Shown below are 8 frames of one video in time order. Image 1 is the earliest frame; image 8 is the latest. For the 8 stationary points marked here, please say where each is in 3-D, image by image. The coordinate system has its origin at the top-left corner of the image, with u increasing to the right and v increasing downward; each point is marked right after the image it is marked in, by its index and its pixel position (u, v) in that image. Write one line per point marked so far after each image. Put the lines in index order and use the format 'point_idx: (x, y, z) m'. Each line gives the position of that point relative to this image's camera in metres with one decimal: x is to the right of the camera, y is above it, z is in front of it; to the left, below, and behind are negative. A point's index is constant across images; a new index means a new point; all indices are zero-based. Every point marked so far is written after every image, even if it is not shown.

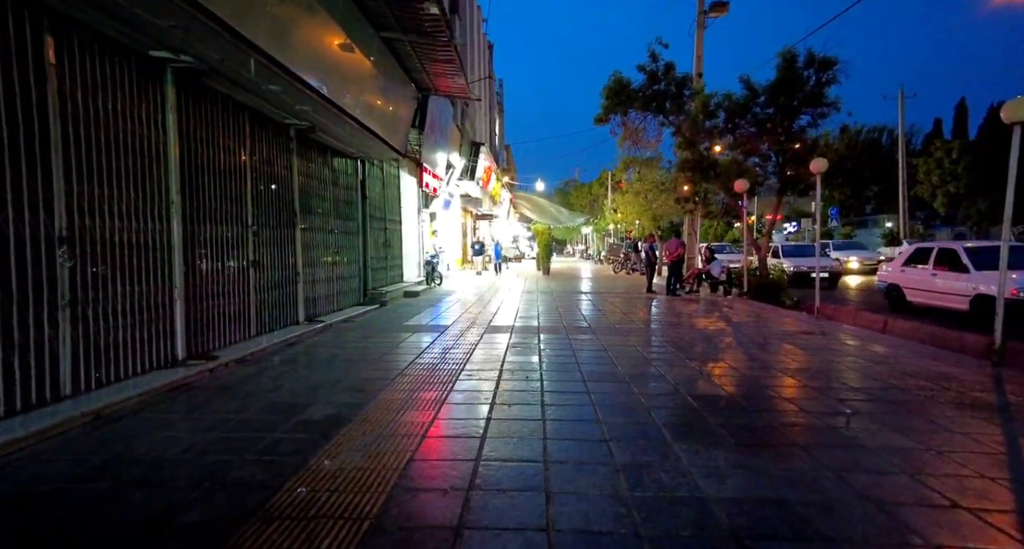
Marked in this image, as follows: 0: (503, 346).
0: (-0.1, -1.0, +8.8) m
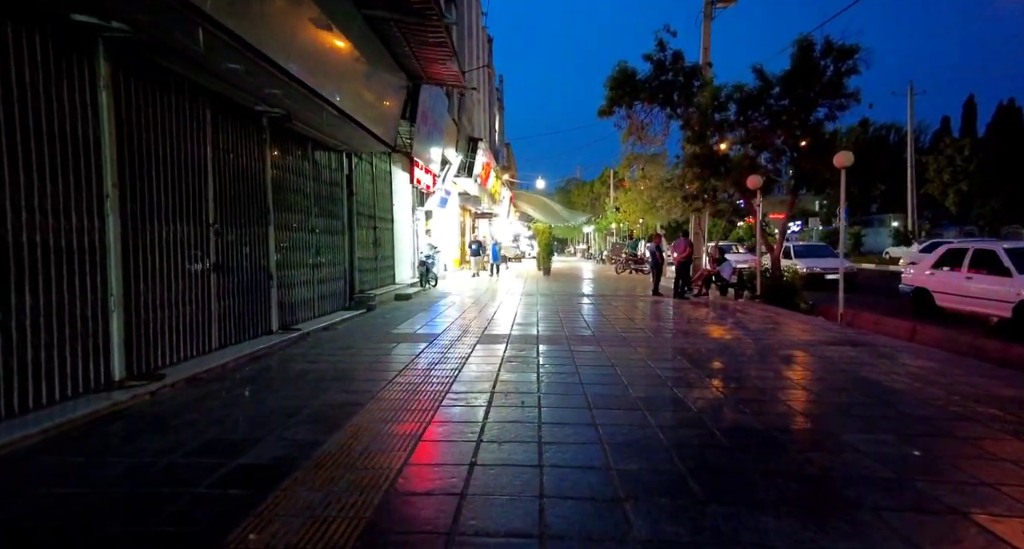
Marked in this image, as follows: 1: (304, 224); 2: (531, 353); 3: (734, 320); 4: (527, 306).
0: (-0.2, -1.1, +8.0) m
1: (-3.3, +0.8, +9.5) m
2: (+0.3, -1.1, +8.4) m
3: (+4.3, -0.9, +11.7) m
4: (+0.4, -0.8, +14.7) m
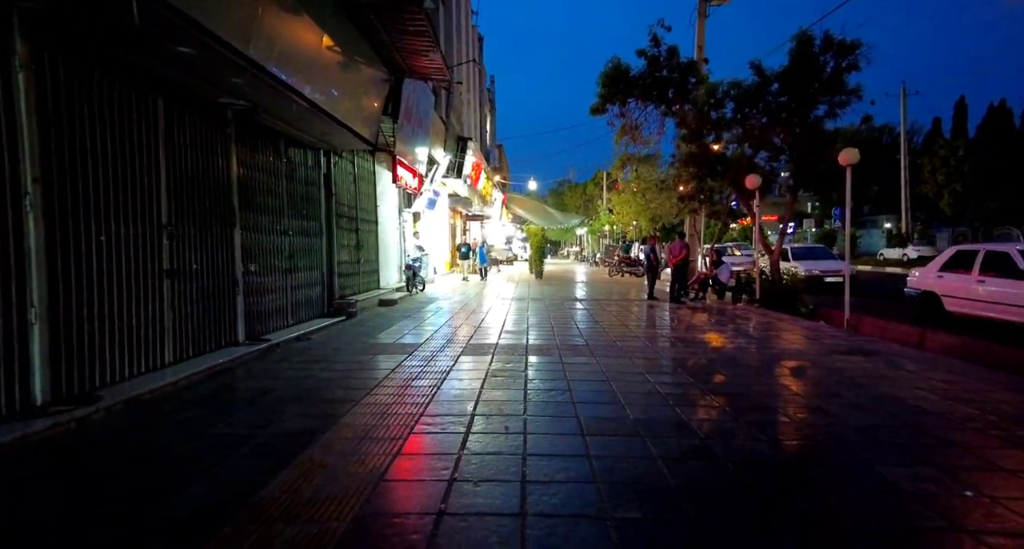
0: (-0.4, -1.1, +7.4) m
1: (-3.5, +0.7, +8.9) m
2: (+0.1, -1.1, +7.8) m
3: (+4.1, -1.0, +11.1) m
4: (+0.1, -0.9, +14.1) m
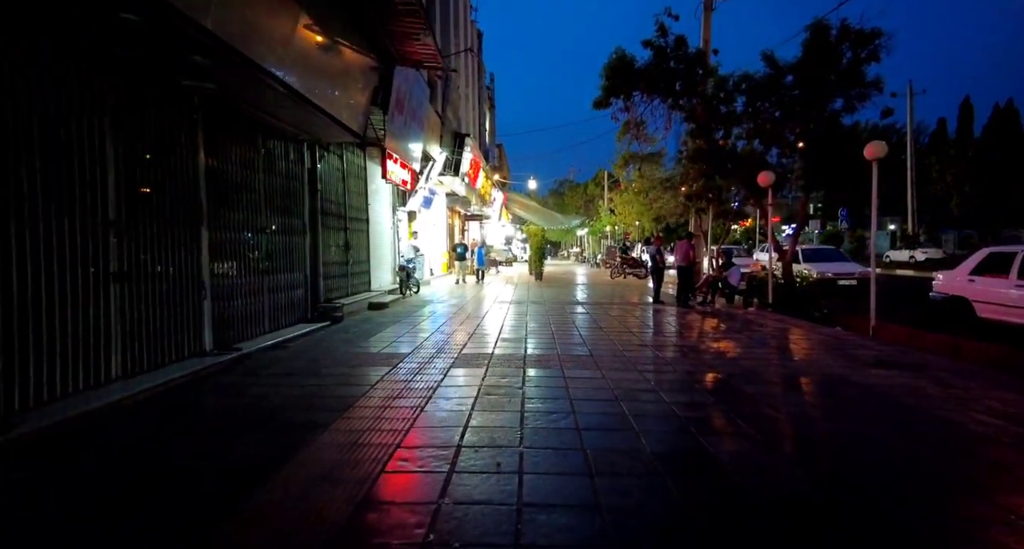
0: (-0.4, -1.2, +6.6) m
1: (-3.6, +0.7, +8.2) m
2: (+0.1, -1.2, +7.0) m
3: (+4.0, -1.0, +10.4) m
4: (+0.1, -0.9, +13.4) m
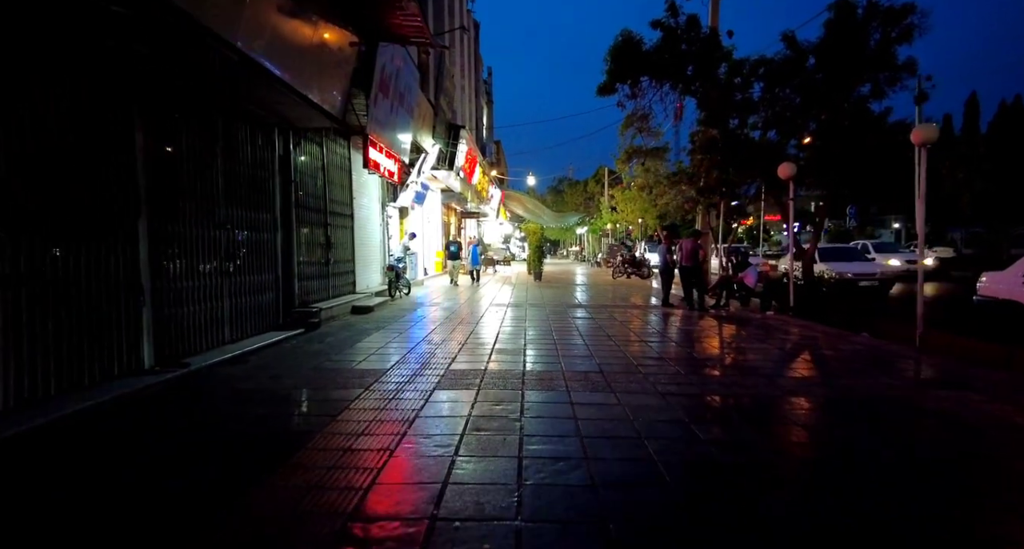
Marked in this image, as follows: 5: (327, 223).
0: (-0.4, -1.2, +5.6) m
1: (-3.6, +0.7, +7.1) m
2: (0.0, -1.2, +6.0) m
3: (+4.0, -1.0, +9.4) m
4: (0.0, -0.9, +12.3) m
5: (-3.5, +0.9, +11.3) m
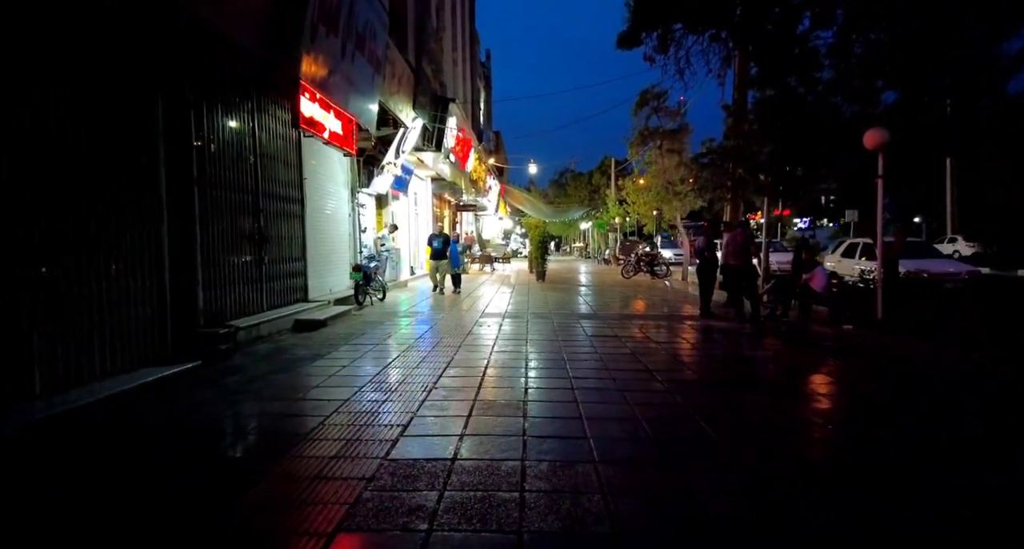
0: (-0.5, -1.3, +2.8) m
1: (-3.7, +0.6, +4.3) m
2: (0.0, -1.3, +3.2) m
3: (+3.9, -1.1, +6.5) m
4: (0.0, -1.0, +9.5) m
5: (-3.6, +0.9, +8.5) m
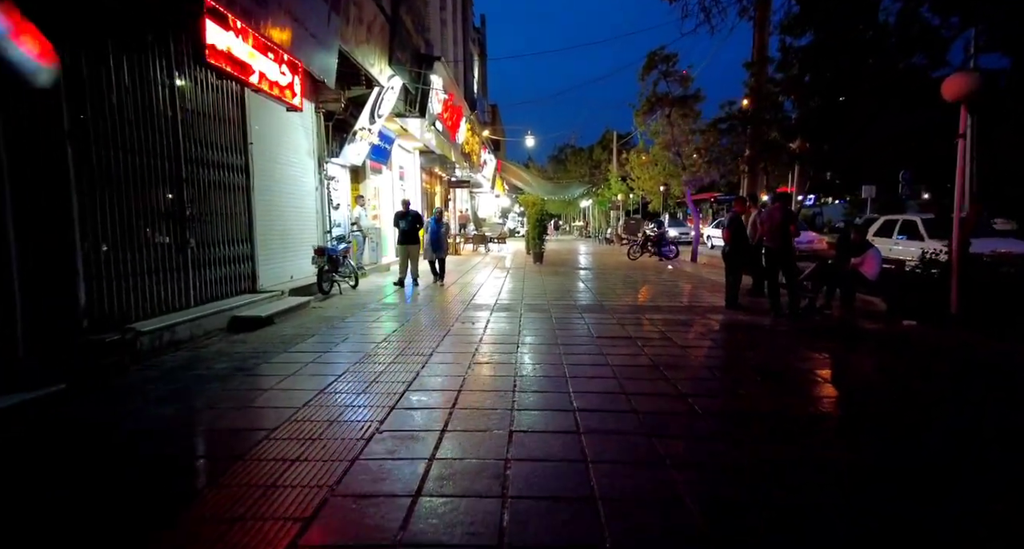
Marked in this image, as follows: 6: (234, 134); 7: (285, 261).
0: (-0.6, -1.3, +1.1) m
1: (-3.8, +0.6, +2.6) m
2: (-0.2, -1.3, +1.6) m
3: (+3.8, -1.0, +4.9) m
4: (-0.1, -0.8, +7.9) m
5: (-3.7, +1.0, +6.8) m
6: (-3.7, +1.8, +7.9) m
7: (-3.6, +0.2, +9.4) m
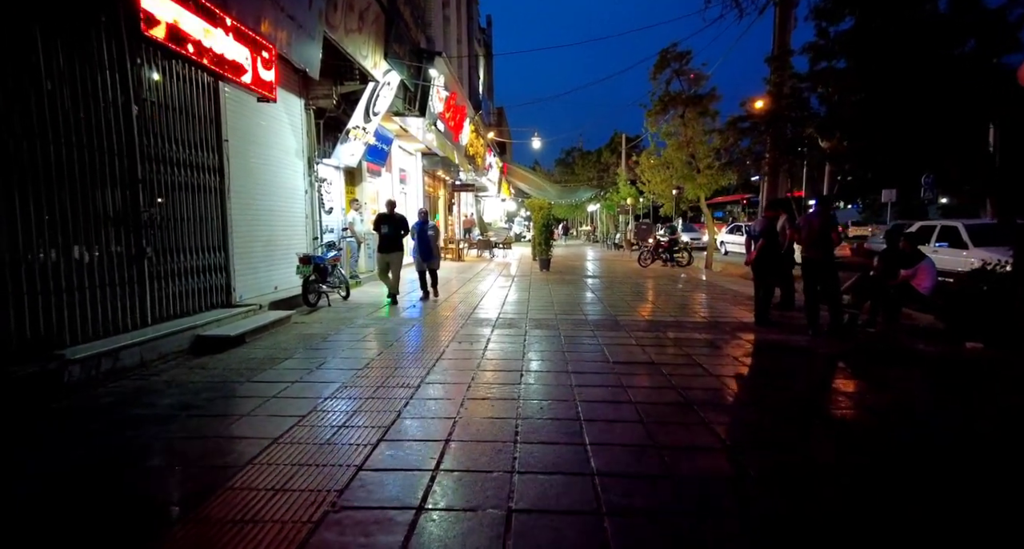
0: (-0.7, -1.4, +0.3) m
1: (-3.8, +0.5, +1.8) m
2: (-0.2, -1.4, +0.7) m
3: (+3.8, -1.1, +4.0) m
4: (-0.1, -0.9, +7.0) m
5: (-3.7, +0.9, +6.0) m
6: (-3.6, +1.7, +7.1) m
7: (-3.5, 0.0, +8.6) m
